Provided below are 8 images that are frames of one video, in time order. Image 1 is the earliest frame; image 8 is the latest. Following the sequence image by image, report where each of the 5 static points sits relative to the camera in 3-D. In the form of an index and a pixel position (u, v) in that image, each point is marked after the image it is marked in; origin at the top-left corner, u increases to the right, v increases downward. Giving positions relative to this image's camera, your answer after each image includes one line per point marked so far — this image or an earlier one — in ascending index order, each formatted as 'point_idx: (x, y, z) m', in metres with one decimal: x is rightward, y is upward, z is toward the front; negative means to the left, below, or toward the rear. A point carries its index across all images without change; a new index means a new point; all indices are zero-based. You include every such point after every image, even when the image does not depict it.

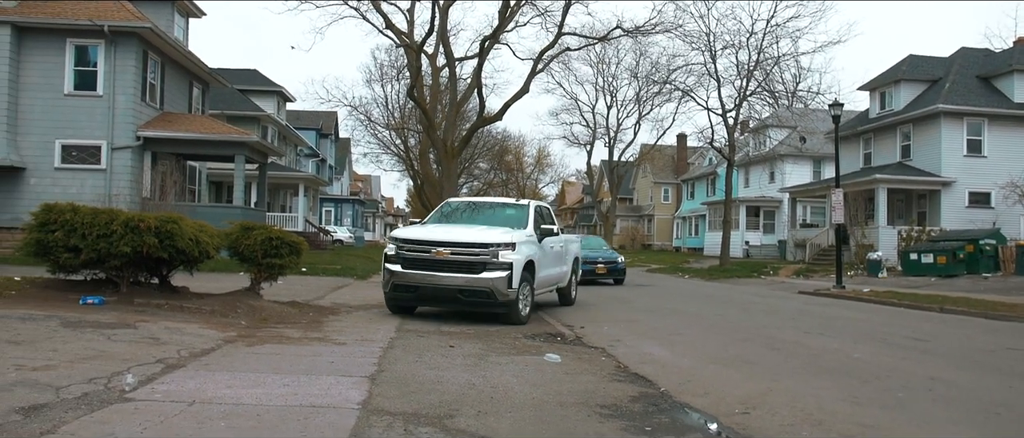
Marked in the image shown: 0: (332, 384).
0: (-1.3, -1.2, +5.8) m
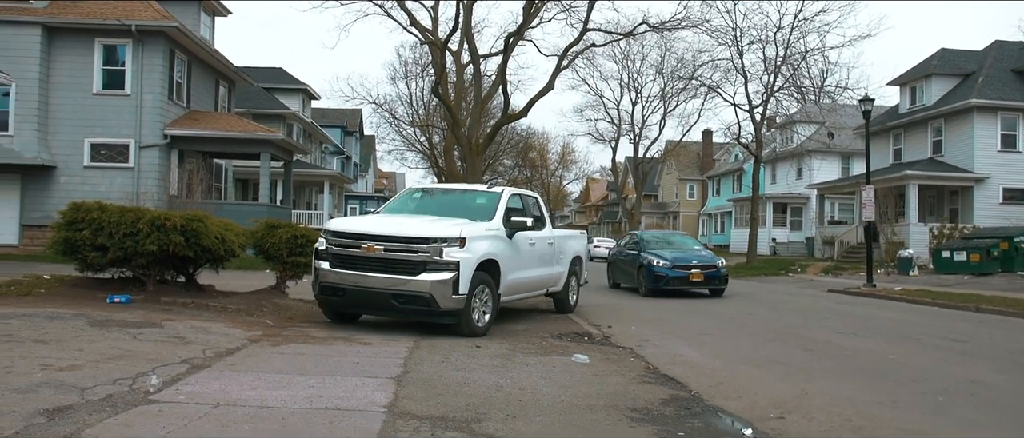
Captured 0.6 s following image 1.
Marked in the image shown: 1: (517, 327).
0: (-1.1, -1.2, +5.7) m
1: (+0.1, -1.5, +10.7) m
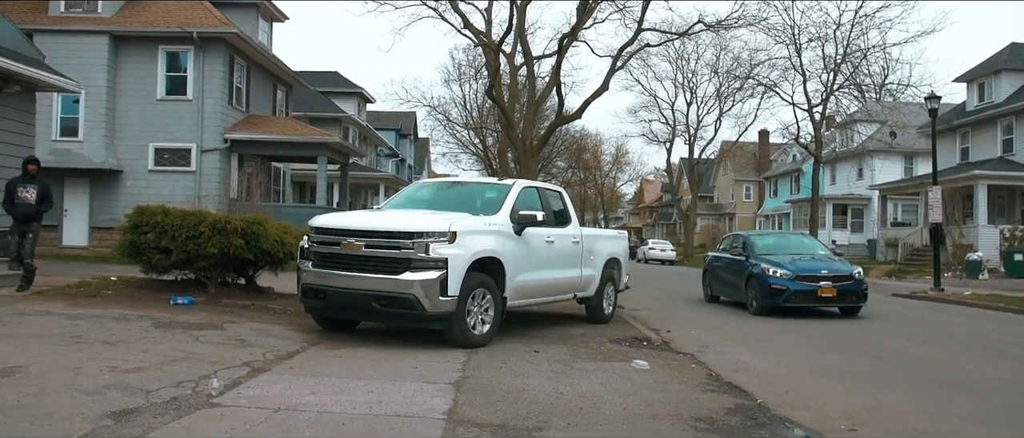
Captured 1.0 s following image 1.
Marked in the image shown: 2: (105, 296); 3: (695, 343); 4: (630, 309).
0: (-0.7, -1.2, +5.6) m
1: (+0.8, -1.5, +10.5) m
2: (-5.2, -1.0, +10.1) m
3: (+2.4, -1.6, +10.1) m
4: (+2.3, -1.7, +15.0) m
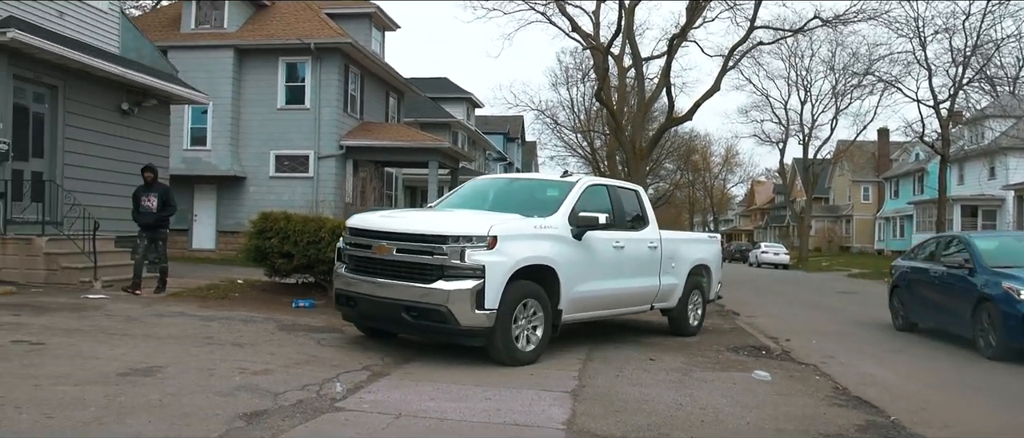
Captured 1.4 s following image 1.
0: (+0.2, -1.3, +5.6) m
1: (+2.3, -1.6, +10.3) m
2: (-3.7, -1.1, +10.6) m
3: (+3.8, -1.6, +9.7) m
4: (+4.3, -1.8, +14.5) m
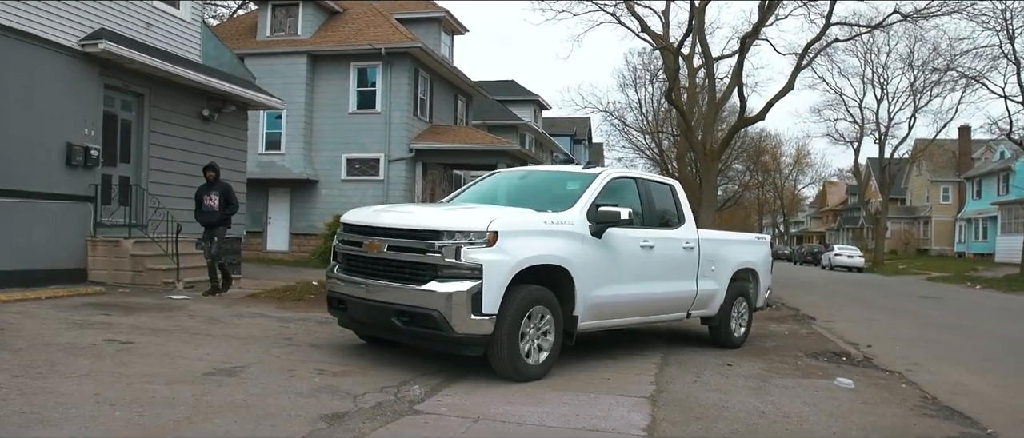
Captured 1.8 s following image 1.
0: (+0.7, -1.3, +5.5) m
1: (+3.2, -1.6, +10.0) m
2: (-2.8, -1.1, +10.8) m
3: (+4.6, -1.7, +9.3) m
4: (+5.6, -1.8, +14.1) m
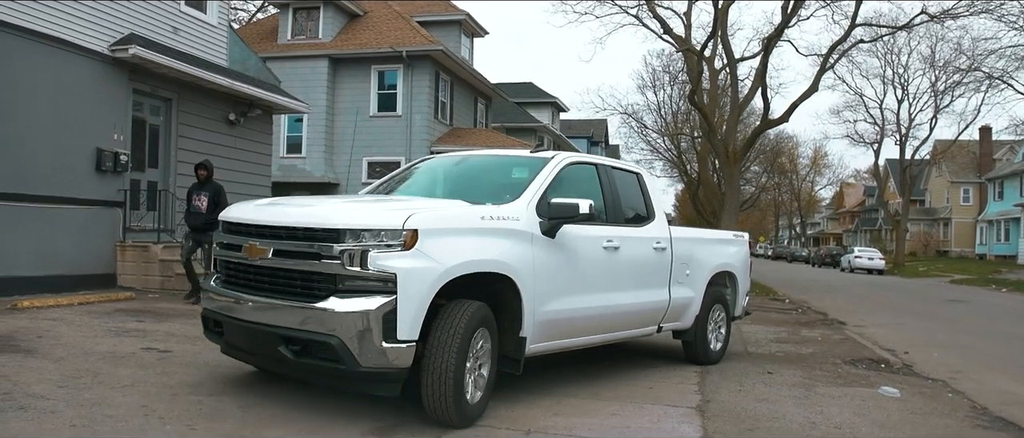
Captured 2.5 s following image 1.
0: (+1.0, -1.4, +5.4) m
1: (+3.6, -1.7, +9.9) m
2: (-2.4, -1.2, +10.8) m
3: (+5.0, -1.7, +9.1) m
4: (+6.0, -1.9, +13.9) m
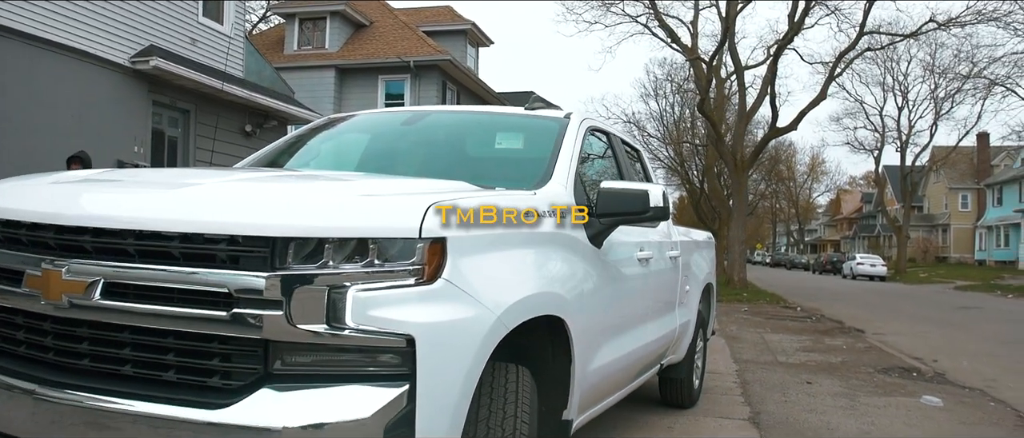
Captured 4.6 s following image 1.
0: (+1.4, -1.4, +5.4) m
1: (+4.0, -1.8, +9.8) m
2: (-2.0, -1.3, +10.7) m
3: (+5.4, -1.8, +9.1) m
4: (+6.4, -2.0, +13.8) m
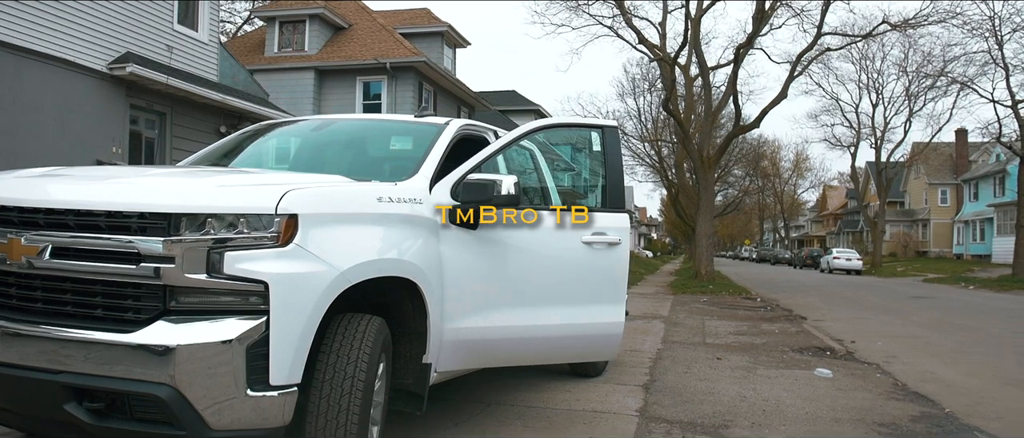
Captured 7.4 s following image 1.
0: (+0.8, -1.4, +6.2) m
1: (+3.3, -1.7, +10.7) m
2: (-2.7, -1.2, +11.5) m
3: (+4.7, -1.7, +10.0) m
4: (+5.7, -1.9, +14.7) m
